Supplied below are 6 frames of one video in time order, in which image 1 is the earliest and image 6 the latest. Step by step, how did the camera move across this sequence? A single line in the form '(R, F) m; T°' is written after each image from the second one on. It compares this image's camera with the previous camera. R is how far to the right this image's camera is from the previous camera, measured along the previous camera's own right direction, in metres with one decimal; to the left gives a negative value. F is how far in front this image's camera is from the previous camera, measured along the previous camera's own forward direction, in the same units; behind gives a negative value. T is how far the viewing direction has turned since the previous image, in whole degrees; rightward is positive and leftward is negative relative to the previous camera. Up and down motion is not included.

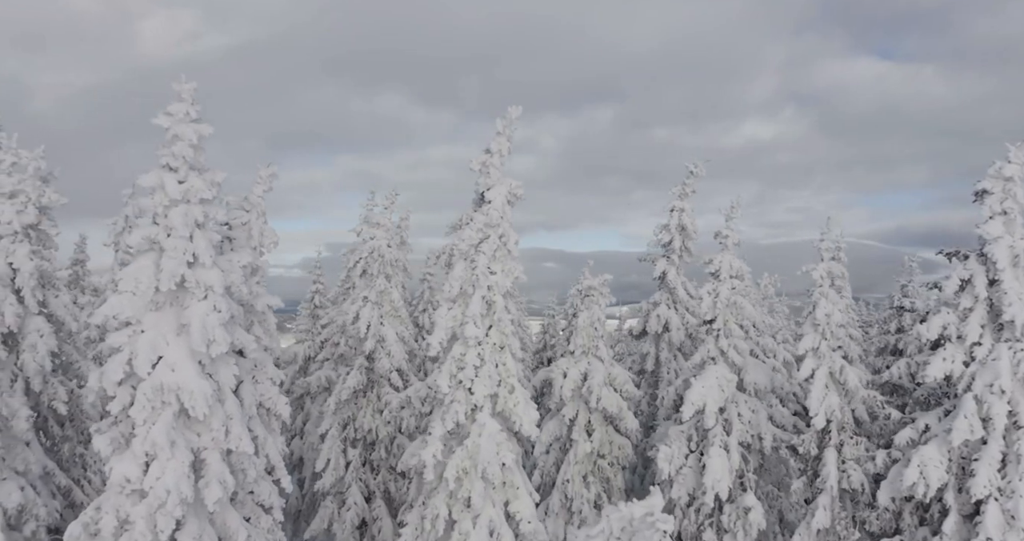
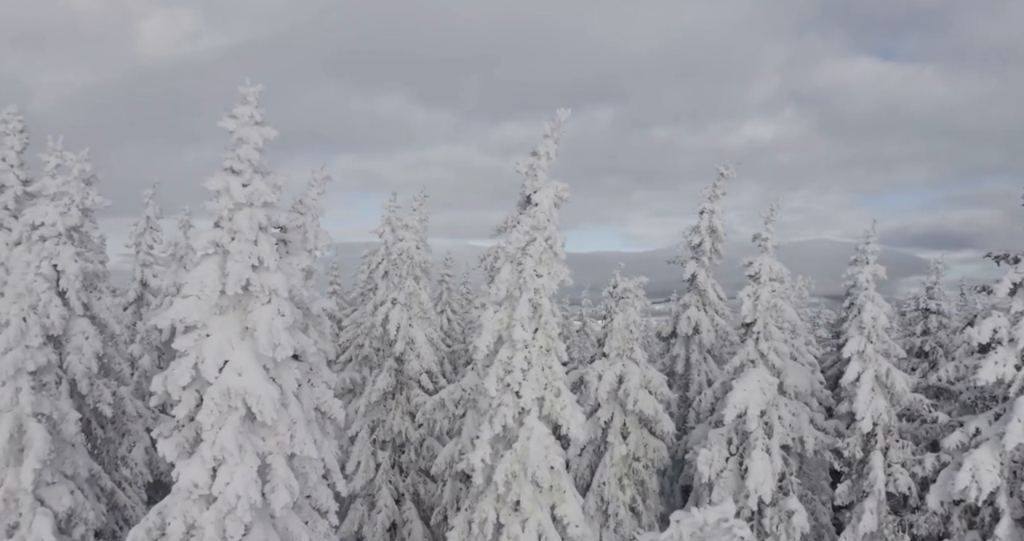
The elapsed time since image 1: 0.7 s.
(-1.3, +0.1) m; 0°
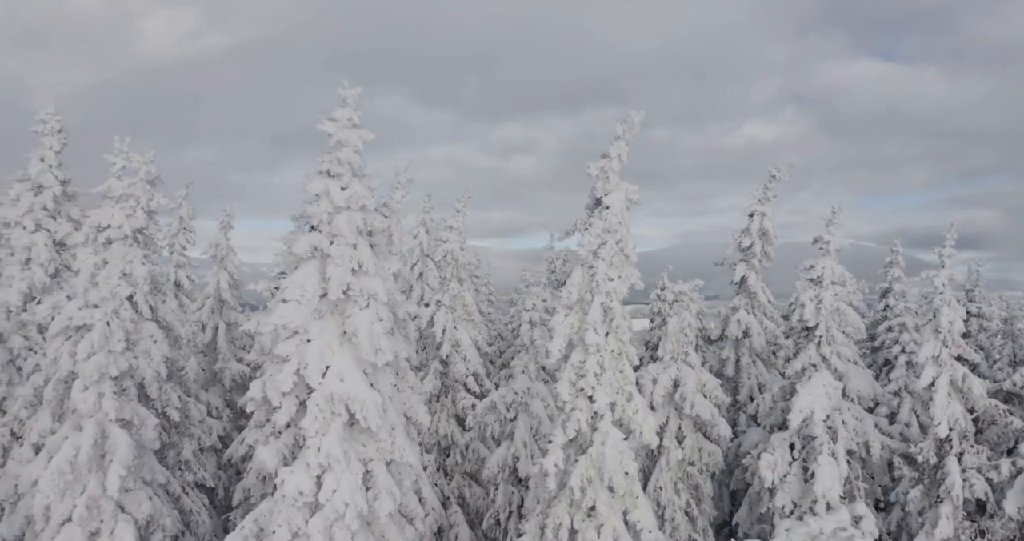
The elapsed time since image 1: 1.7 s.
(-2.0, +0.2) m; 0°
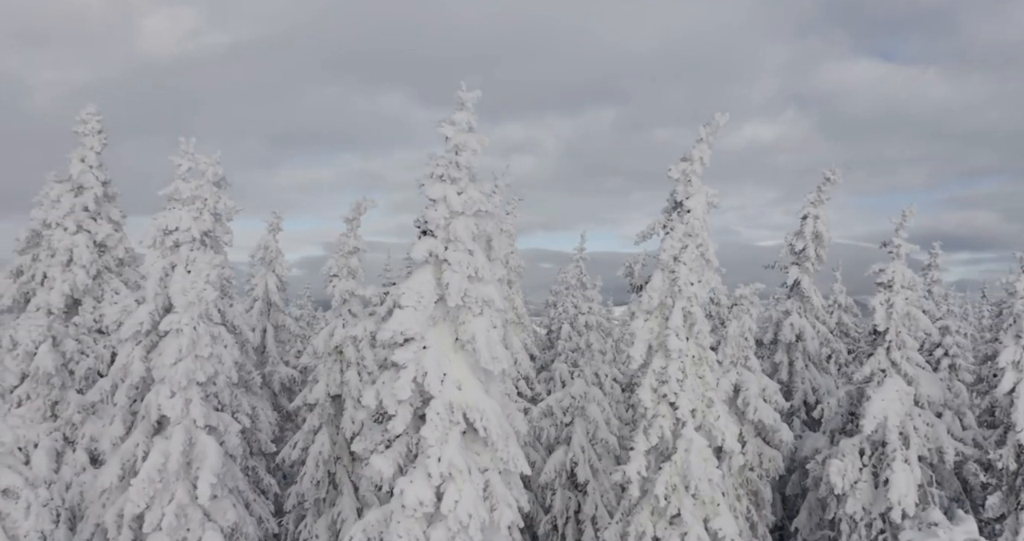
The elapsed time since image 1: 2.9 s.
(-2.2, +0.3) m; 0°
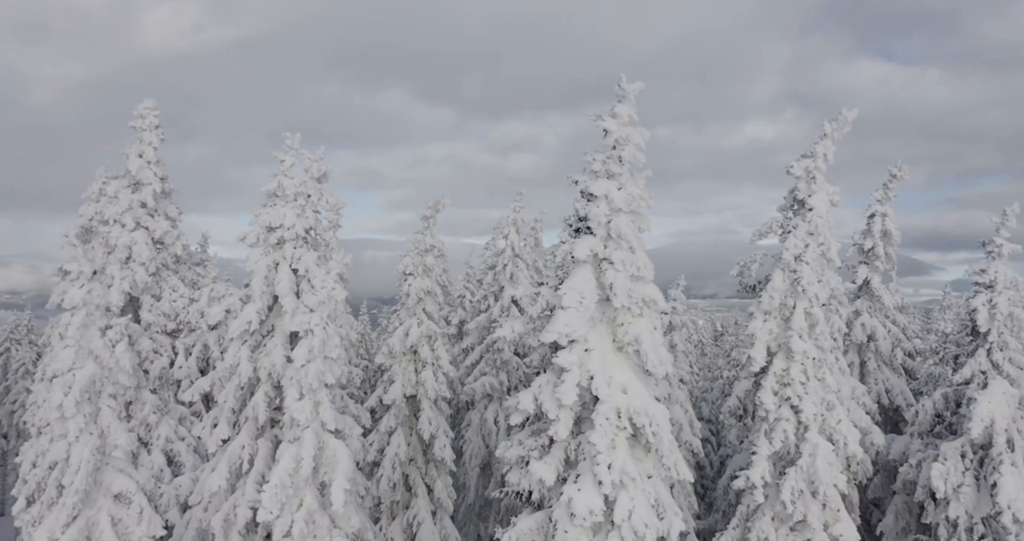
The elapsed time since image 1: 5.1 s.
(-3.1, +0.5) m; 0°
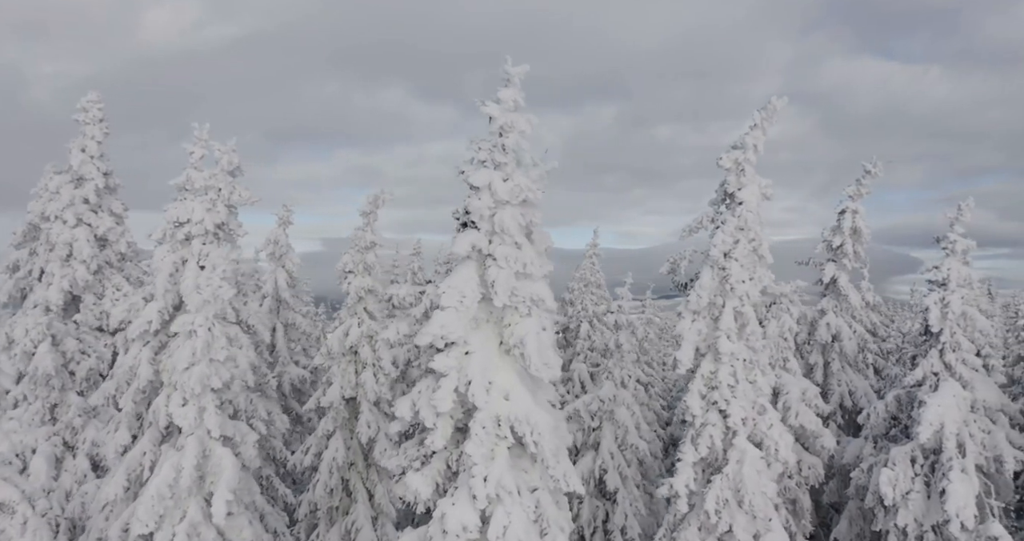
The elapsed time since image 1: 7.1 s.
(+2.2, +0.9) m; 0°
